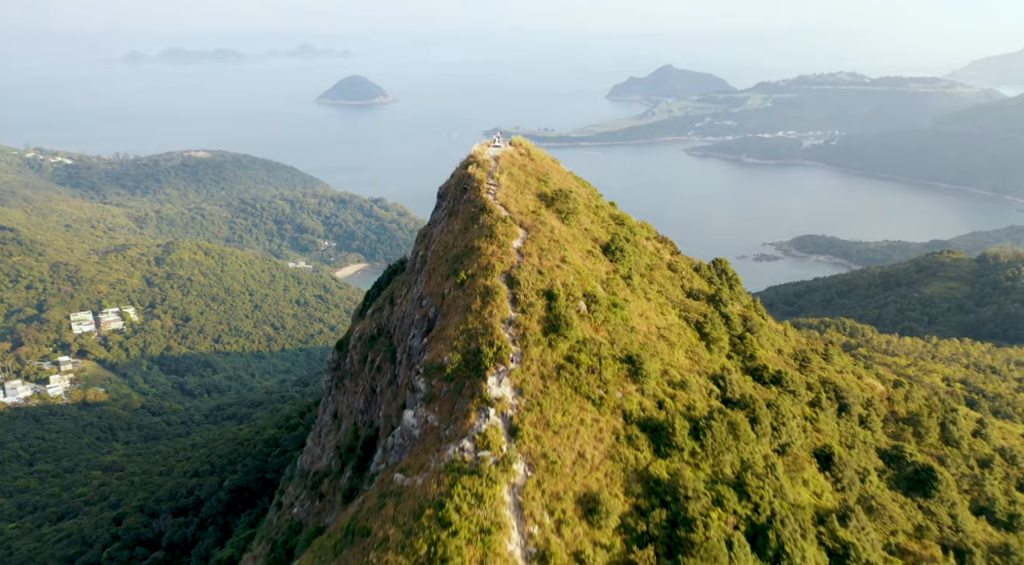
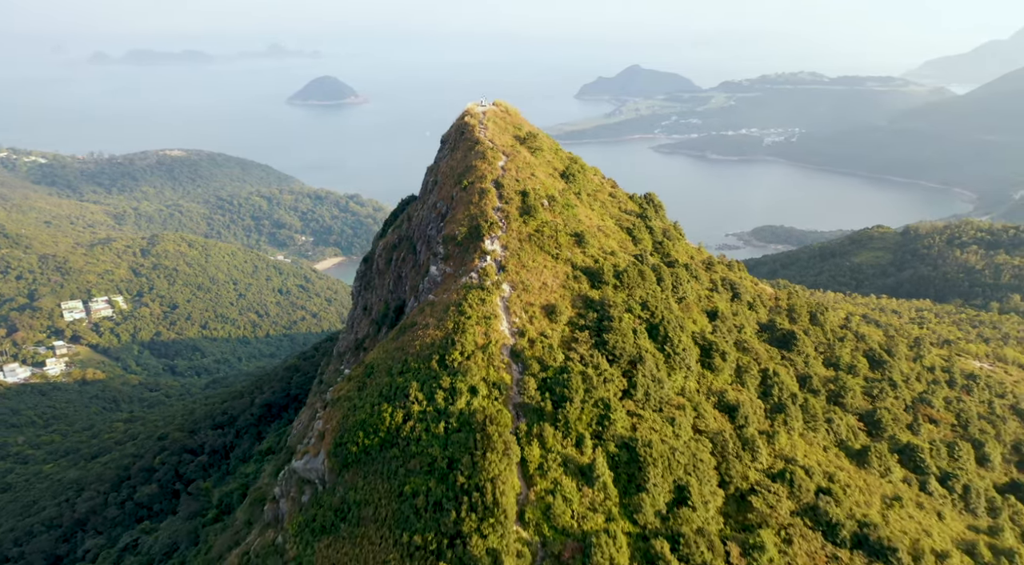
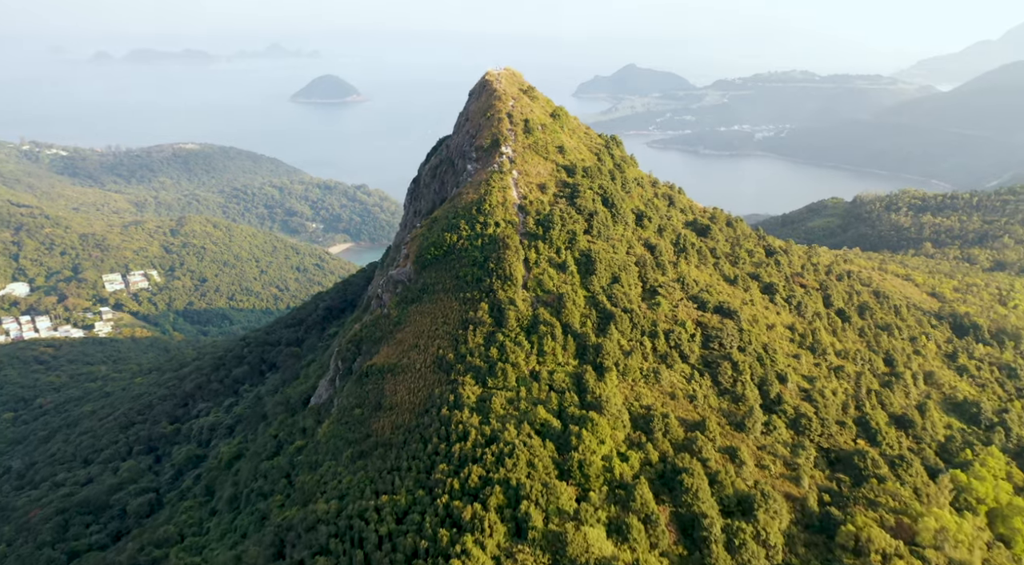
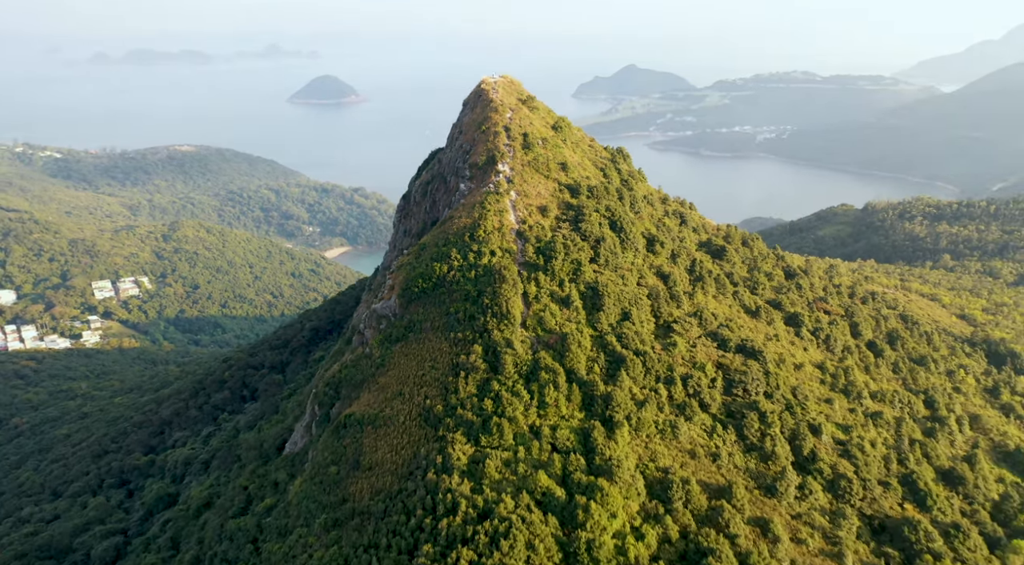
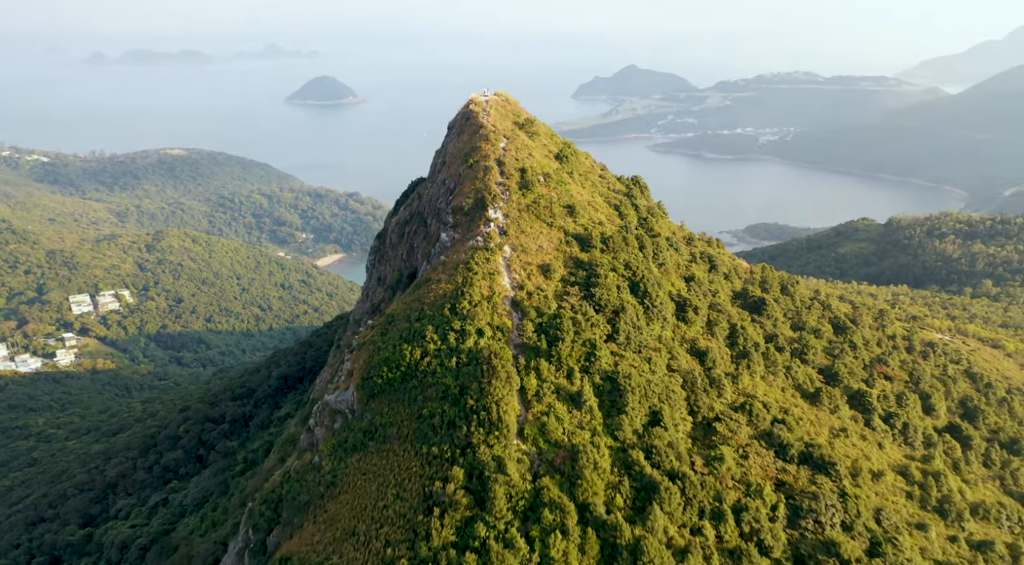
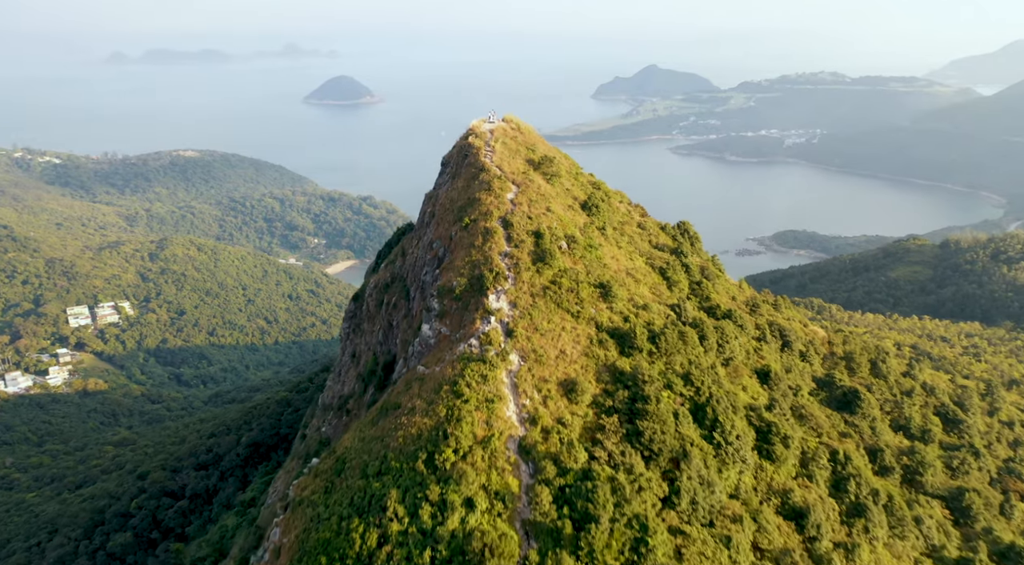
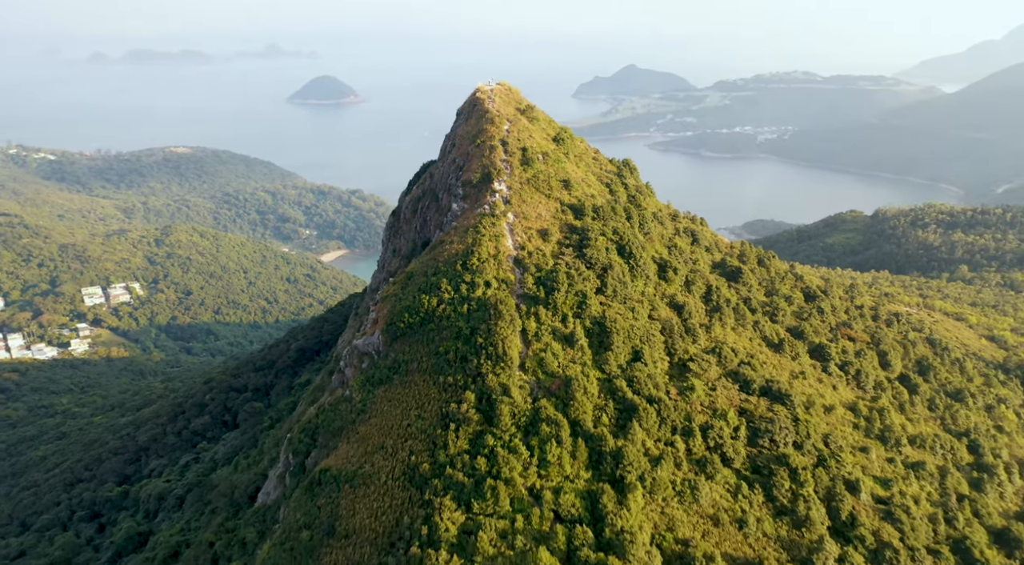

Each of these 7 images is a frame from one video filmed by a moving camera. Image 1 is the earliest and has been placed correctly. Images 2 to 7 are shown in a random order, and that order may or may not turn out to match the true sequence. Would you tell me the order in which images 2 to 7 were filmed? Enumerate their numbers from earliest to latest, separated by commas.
6, 2, 5, 7, 4, 3
